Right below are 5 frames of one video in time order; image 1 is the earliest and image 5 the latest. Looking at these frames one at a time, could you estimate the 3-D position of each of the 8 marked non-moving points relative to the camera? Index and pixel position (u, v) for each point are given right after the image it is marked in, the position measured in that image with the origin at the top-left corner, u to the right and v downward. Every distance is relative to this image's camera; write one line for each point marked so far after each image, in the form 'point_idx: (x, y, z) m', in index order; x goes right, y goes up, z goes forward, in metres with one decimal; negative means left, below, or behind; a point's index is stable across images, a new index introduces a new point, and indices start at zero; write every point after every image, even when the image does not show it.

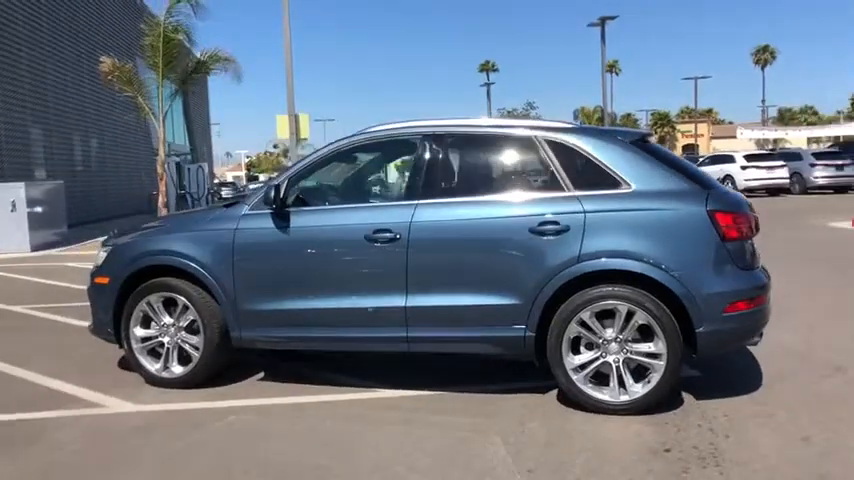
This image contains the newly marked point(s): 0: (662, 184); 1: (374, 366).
0: (+1.5, +0.4, +5.4) m
1: (-0.4, -1.0, +6.5) m
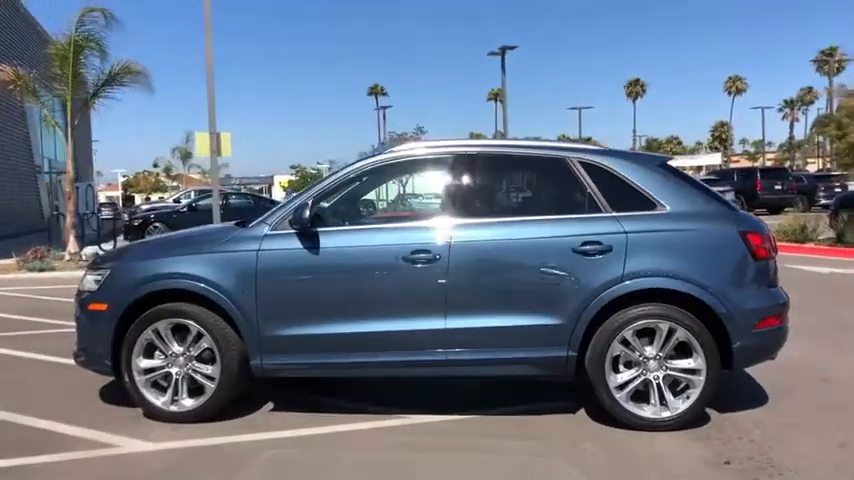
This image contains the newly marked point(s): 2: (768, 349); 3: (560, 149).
0: (+1.8, +0.2, +5.6) m
1: (-0.3, -1.1, +6.3) m
2: (+2.2, -0.7, +5.6) m
3: (+0.9, +0.6, +5.8) m
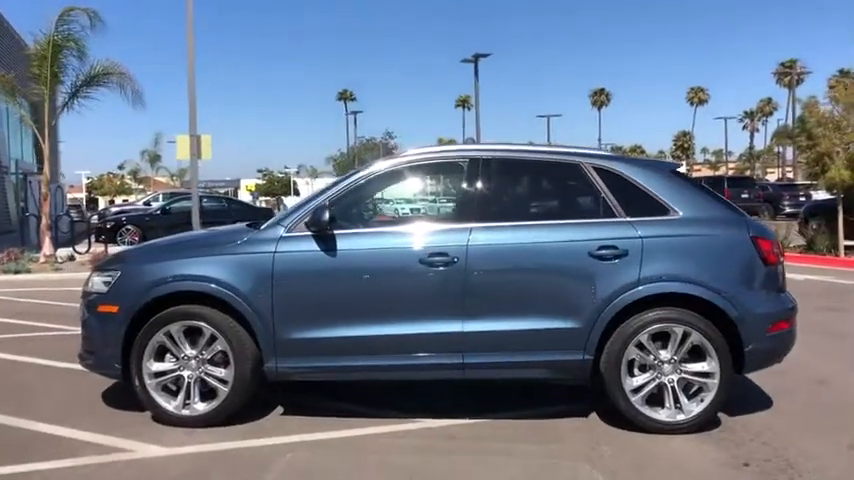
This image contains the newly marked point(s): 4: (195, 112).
0: (+1.9, +0.2, +5.7) m
1: (-0.2, -1.2, +6.3) m
2: (+2.4, -0.7, +5.7) m
3: (+1.0, +0.6, +5.8) m
4: (-3.6, +2.0, +13.1) m
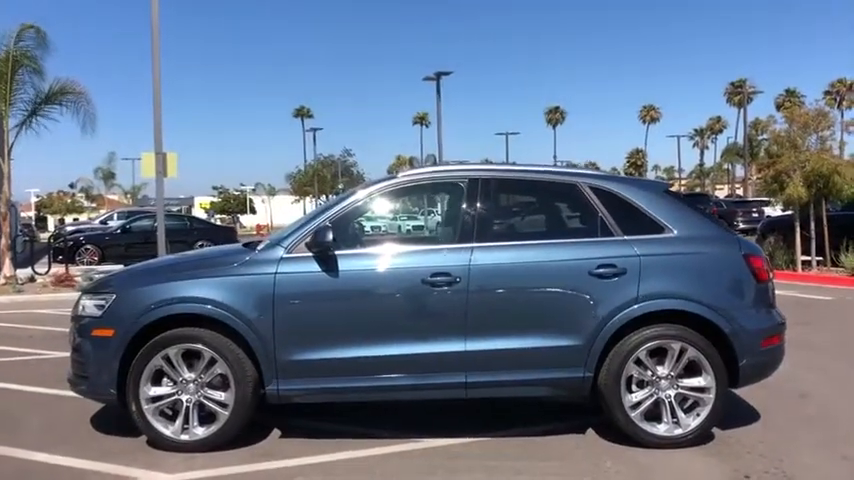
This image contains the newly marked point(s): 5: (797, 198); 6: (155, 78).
0: (+1.9, +0.1, +5.8) m
1: (-0.2, -1.3, +6.3) m
2: (+2.4, -0.9, +5.8) m
3: (+1.0, +0.5, +5.9) m
4: (-4.1, +1.7, +12.9) m
5: (+6.7, +0.8, +15.5) m
6: (-4.1, +2.4, +12.8) m
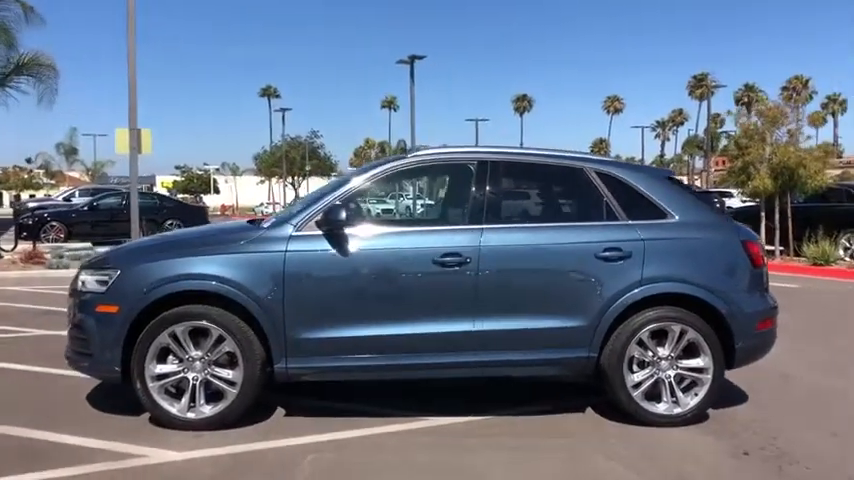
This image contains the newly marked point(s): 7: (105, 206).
0: (+1.9, +0.2, +6.0) m
1: (-0.2, -1.2, +6.3) m
2: (+2.4, -0.8, +6.0) m
3: (+1.0, +0.6, +6.0) m
4: (-4.4, +2.0, +12.7) m
5: (+6.2, +0.9, +15.8) m
6: (-4.4, +2.8, +12.5) m
7: (-7.7, +0.8, +19.9) m
